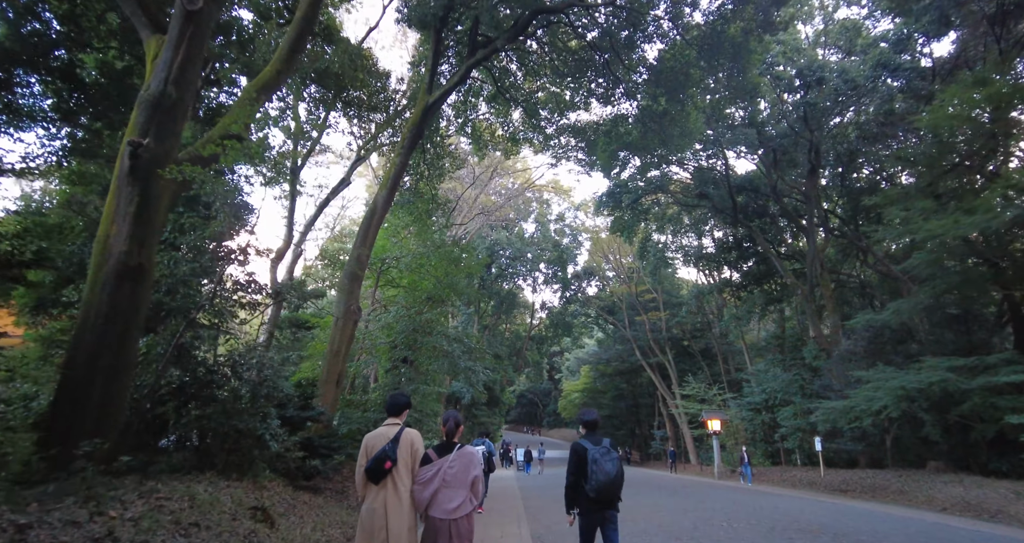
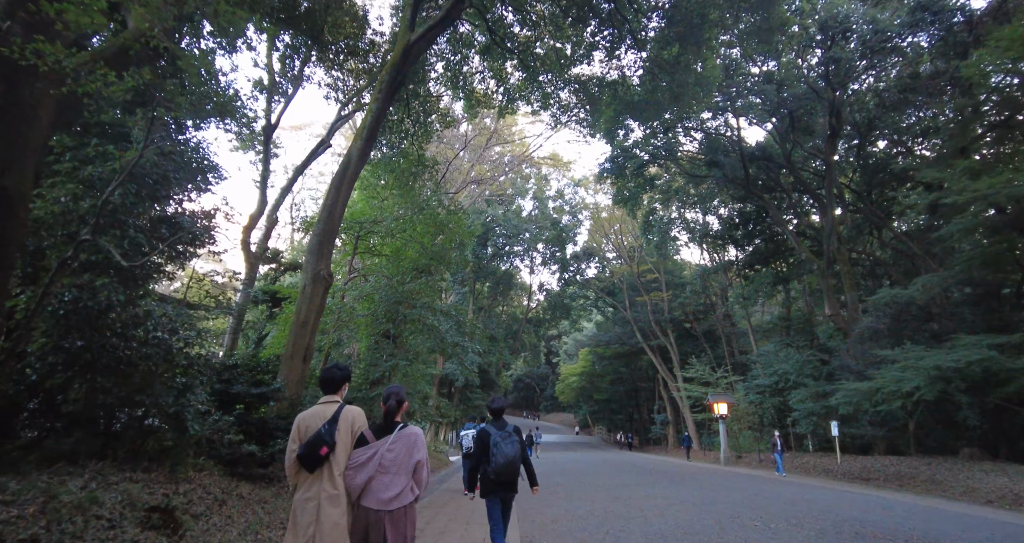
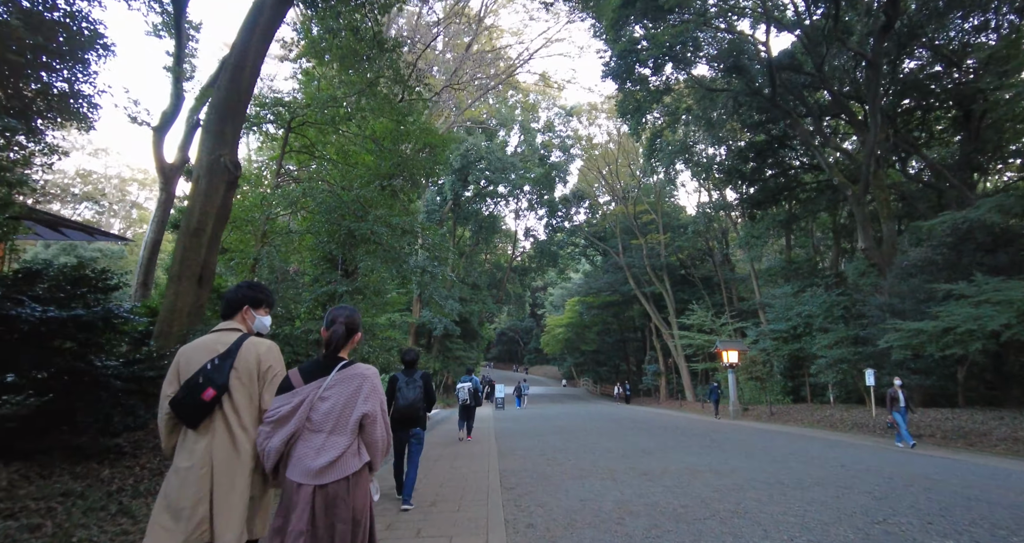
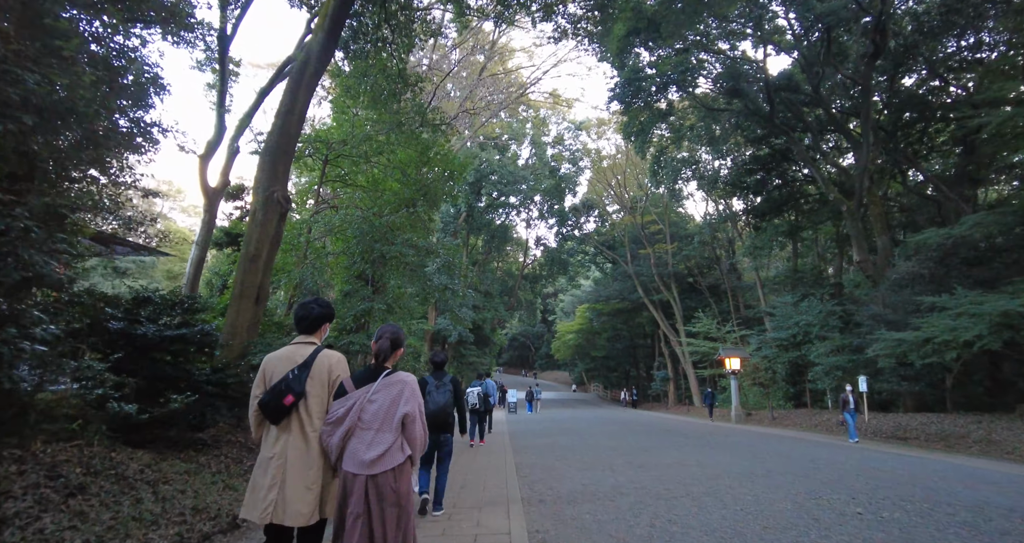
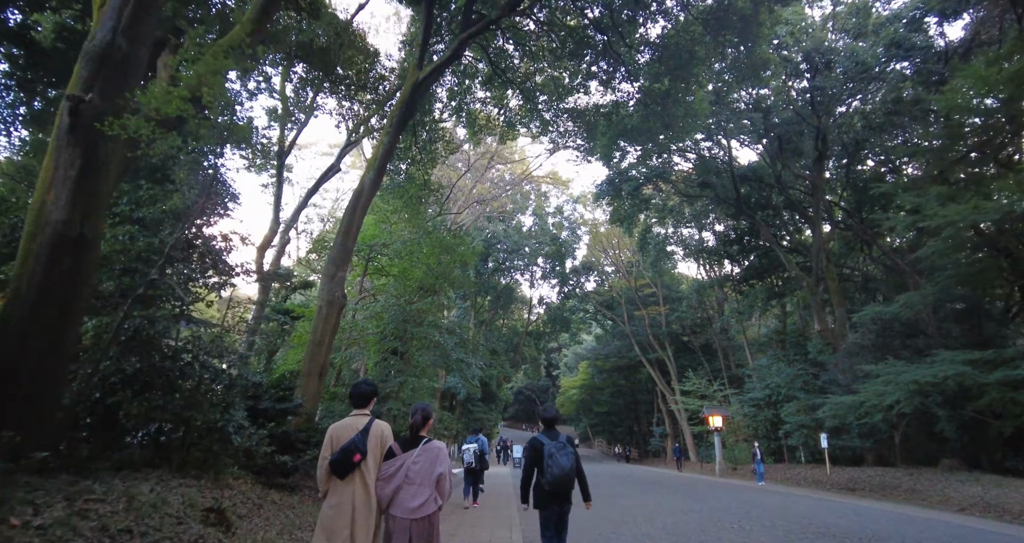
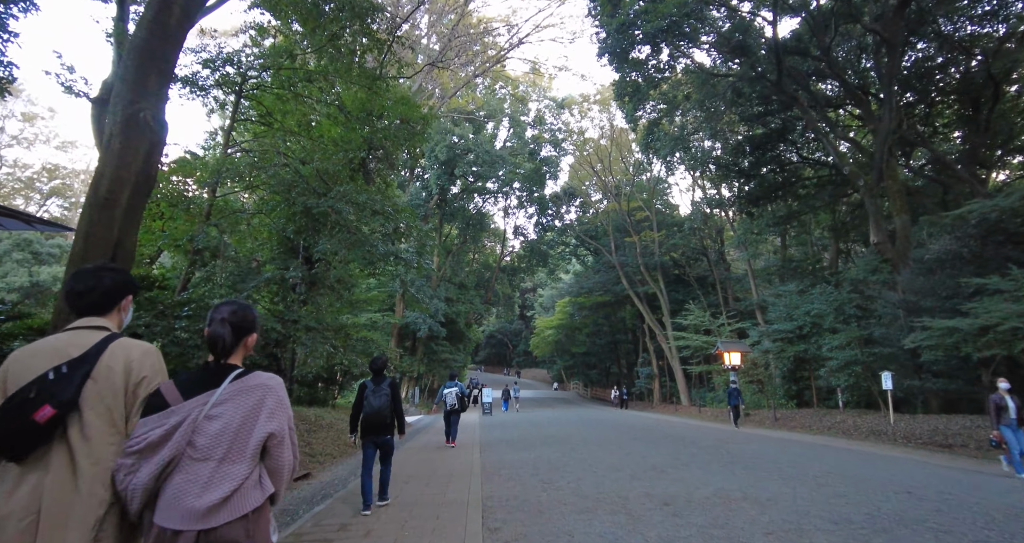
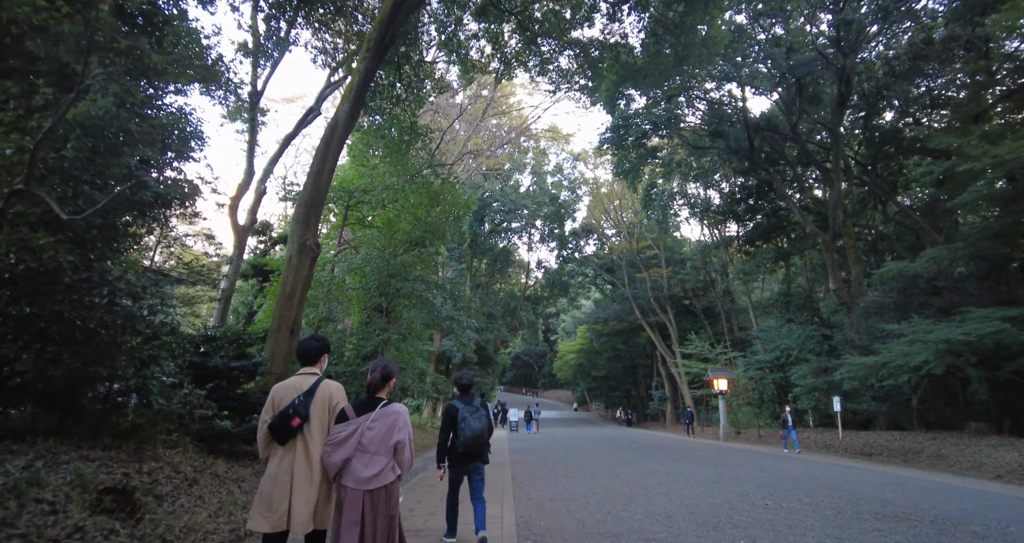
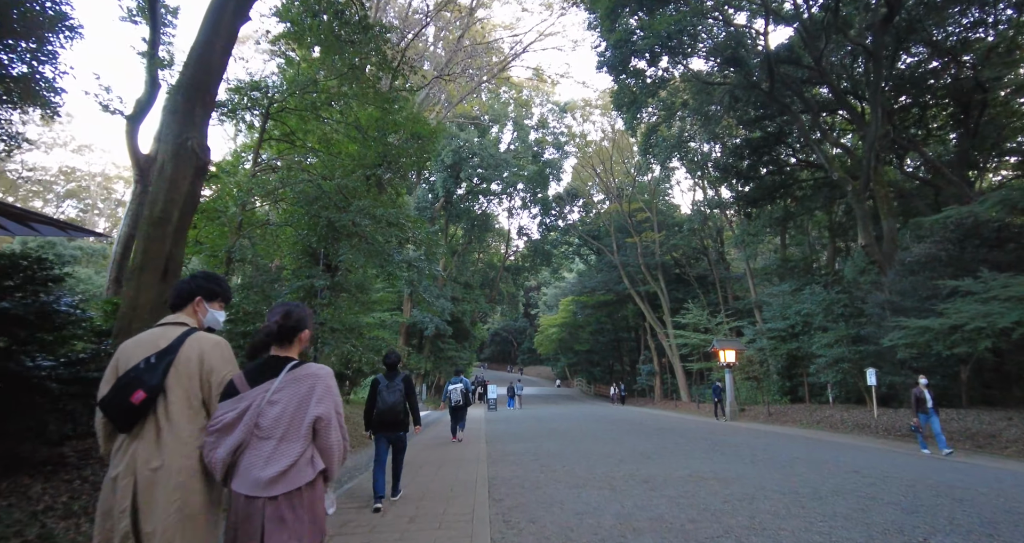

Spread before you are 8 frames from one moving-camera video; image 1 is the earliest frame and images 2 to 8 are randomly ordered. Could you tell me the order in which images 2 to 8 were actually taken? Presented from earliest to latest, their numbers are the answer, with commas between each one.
5, 2, 7, 4, 3, 8, 6
